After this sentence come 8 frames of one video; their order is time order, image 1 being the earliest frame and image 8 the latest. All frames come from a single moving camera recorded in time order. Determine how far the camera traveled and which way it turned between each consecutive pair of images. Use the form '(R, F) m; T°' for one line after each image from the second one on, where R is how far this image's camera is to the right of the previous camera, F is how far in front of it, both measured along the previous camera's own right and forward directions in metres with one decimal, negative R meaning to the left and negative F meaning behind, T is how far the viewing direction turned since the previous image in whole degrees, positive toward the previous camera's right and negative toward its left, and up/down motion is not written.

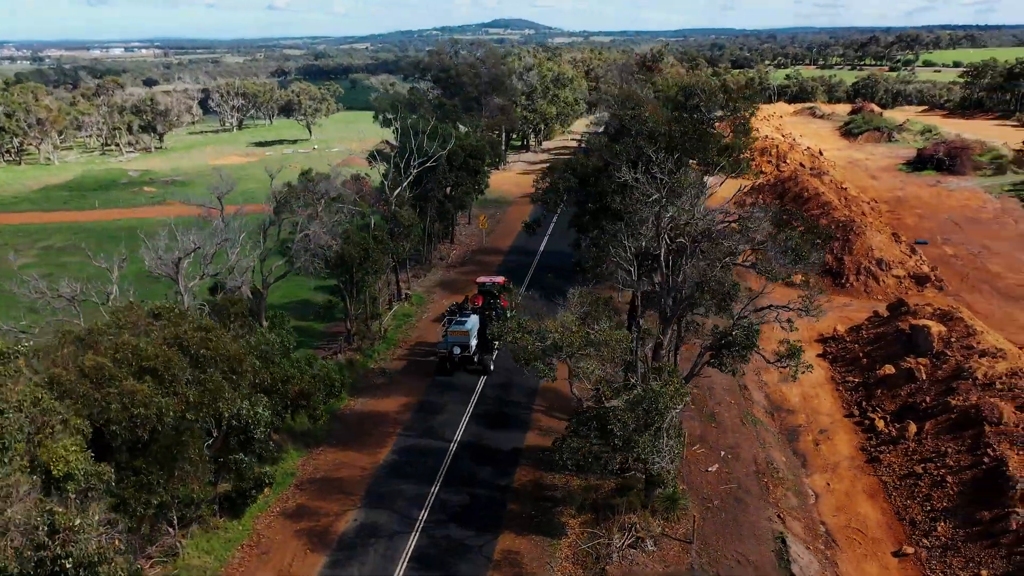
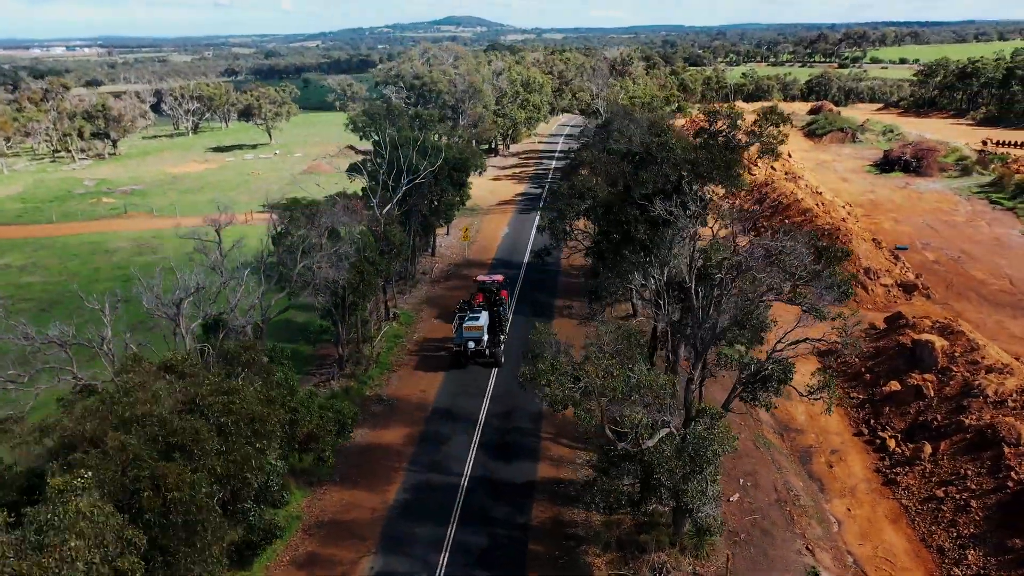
(-1.3, +0.8) m; +3°
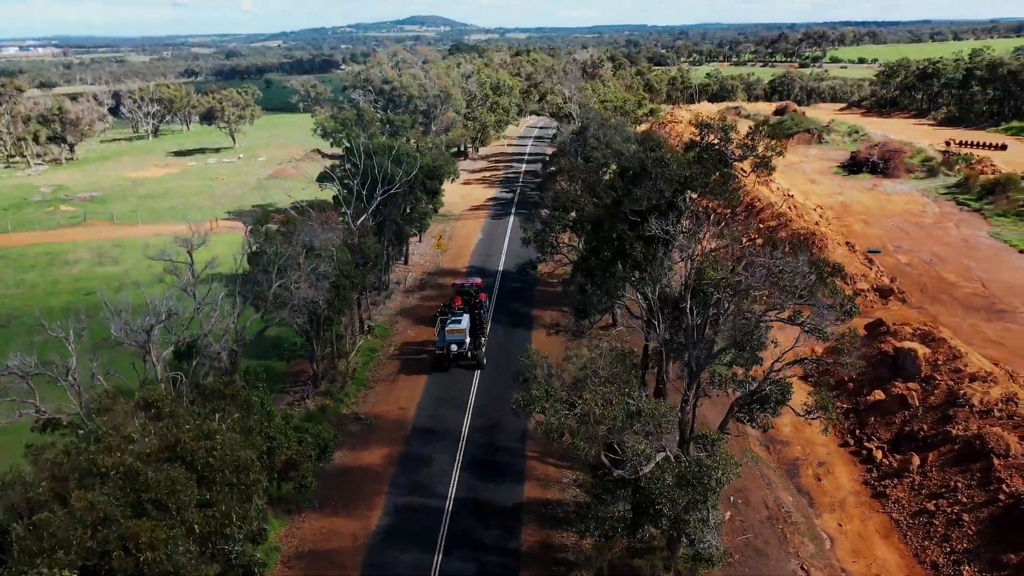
(-0.4, +0.6) m; +2°
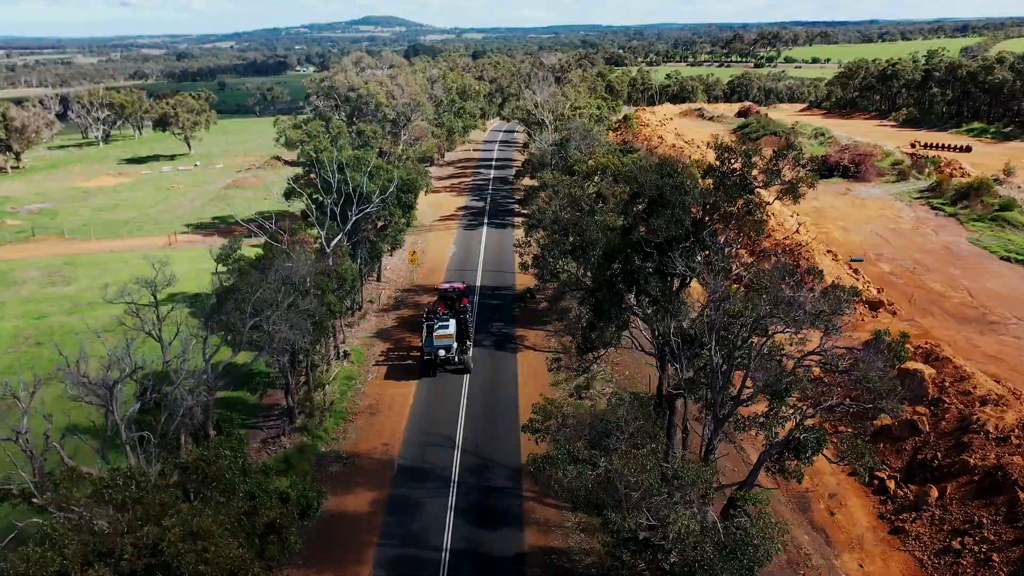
(-0.8, +1.5) m; +3°
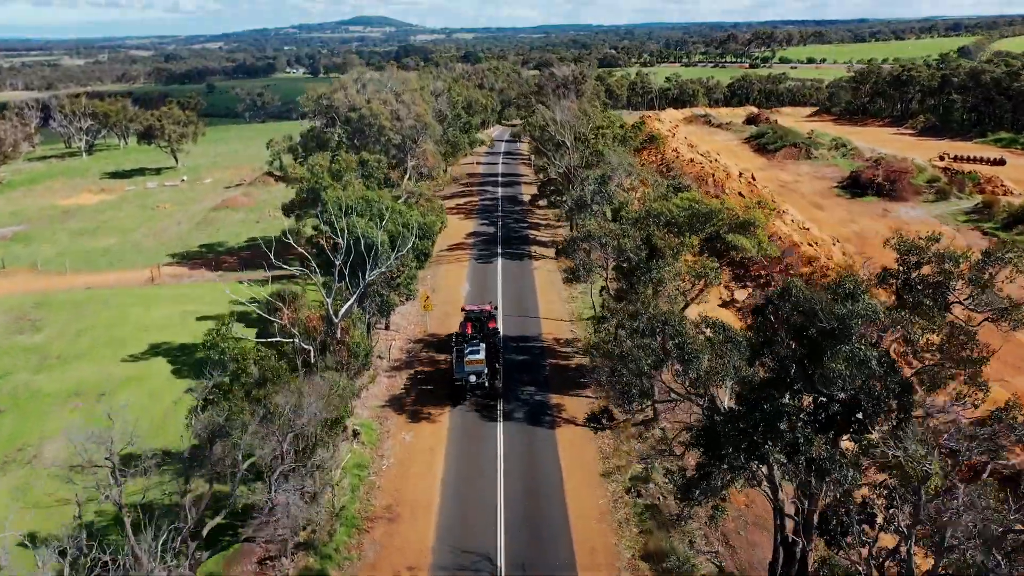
(-1.4, +4.3) m; +1°
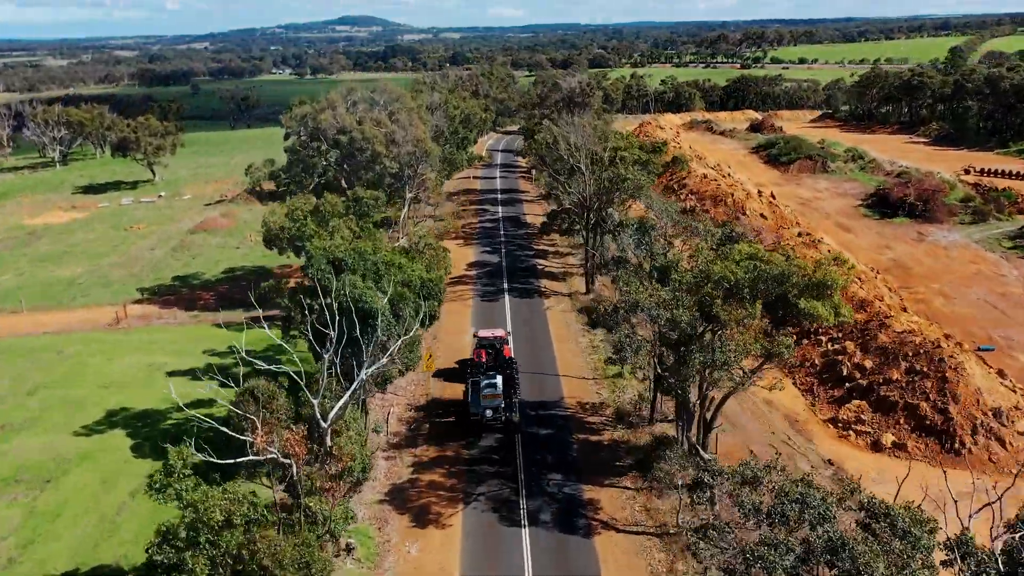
(-1.0, +4.6) m; +1°
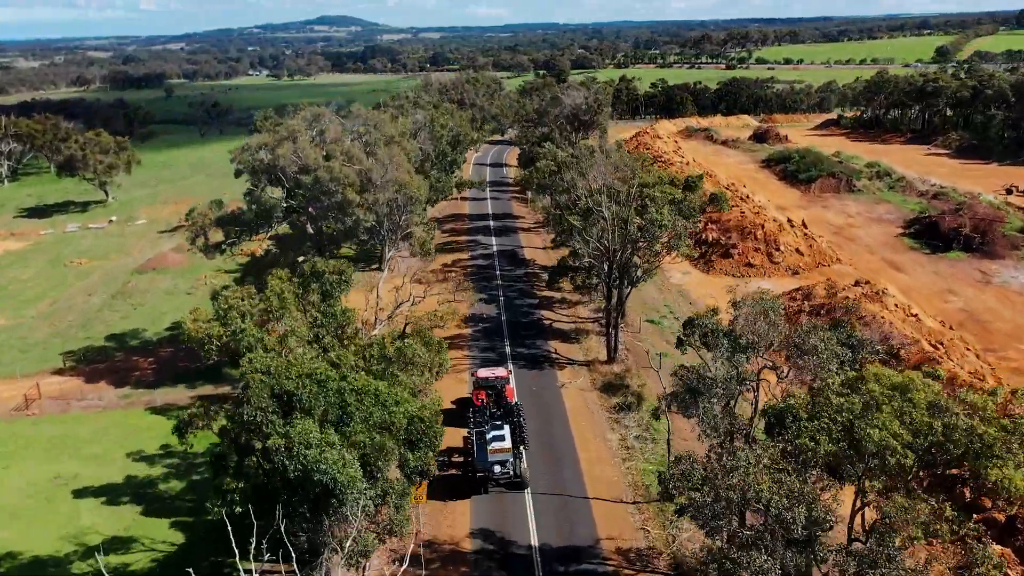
(-0.9, +7.5) m; +1°
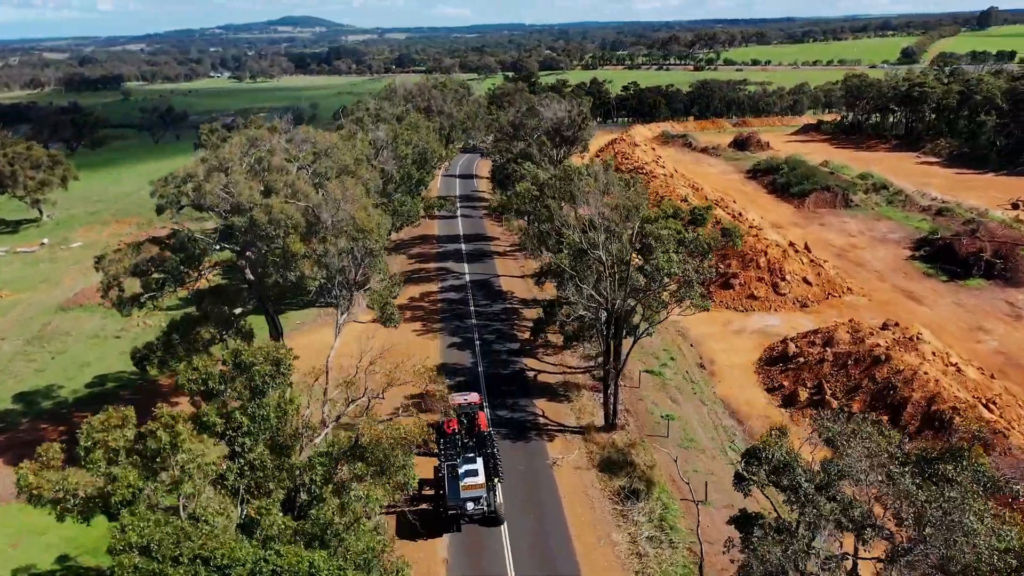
(-0.3, +5.3) m; +2°
